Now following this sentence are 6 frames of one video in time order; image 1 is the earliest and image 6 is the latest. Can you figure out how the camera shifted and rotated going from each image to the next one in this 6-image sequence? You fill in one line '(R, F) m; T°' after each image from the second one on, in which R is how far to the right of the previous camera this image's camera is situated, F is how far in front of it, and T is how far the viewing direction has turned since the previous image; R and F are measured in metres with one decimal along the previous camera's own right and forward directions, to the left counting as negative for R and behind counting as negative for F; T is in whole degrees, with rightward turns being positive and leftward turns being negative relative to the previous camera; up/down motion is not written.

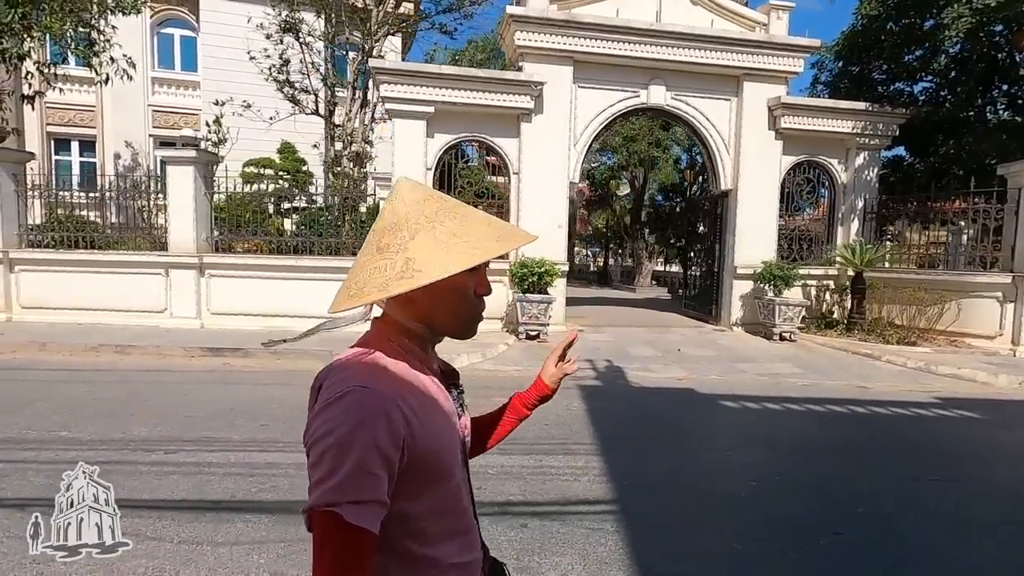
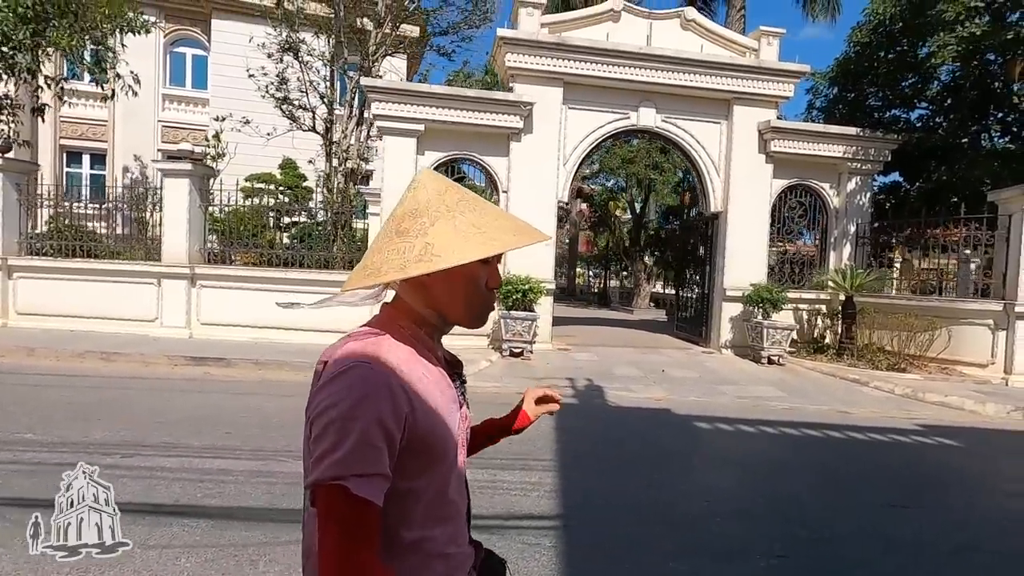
(+0.4, 0.0) m; -1°
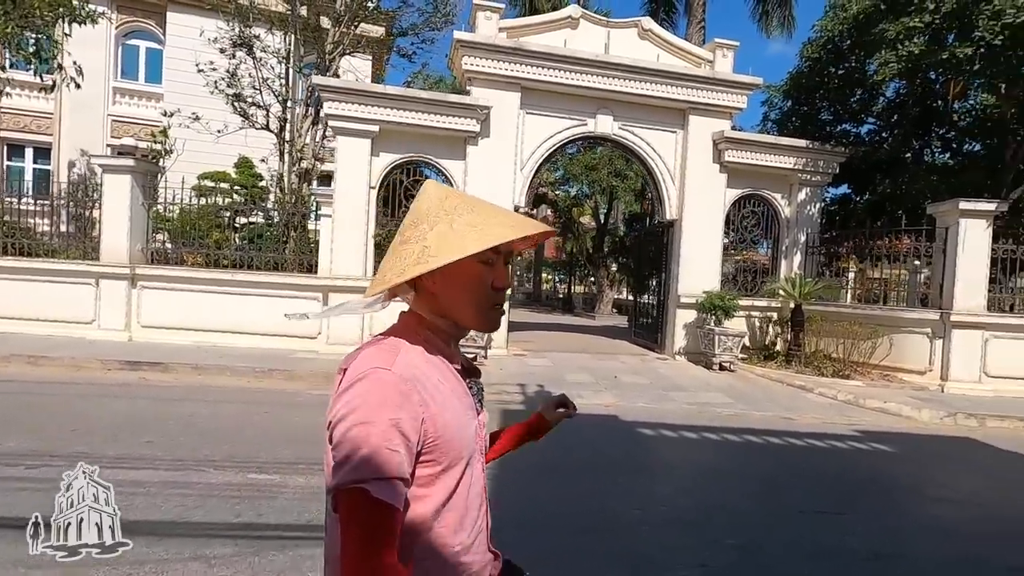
(+0.3, +0.1) m; +3°
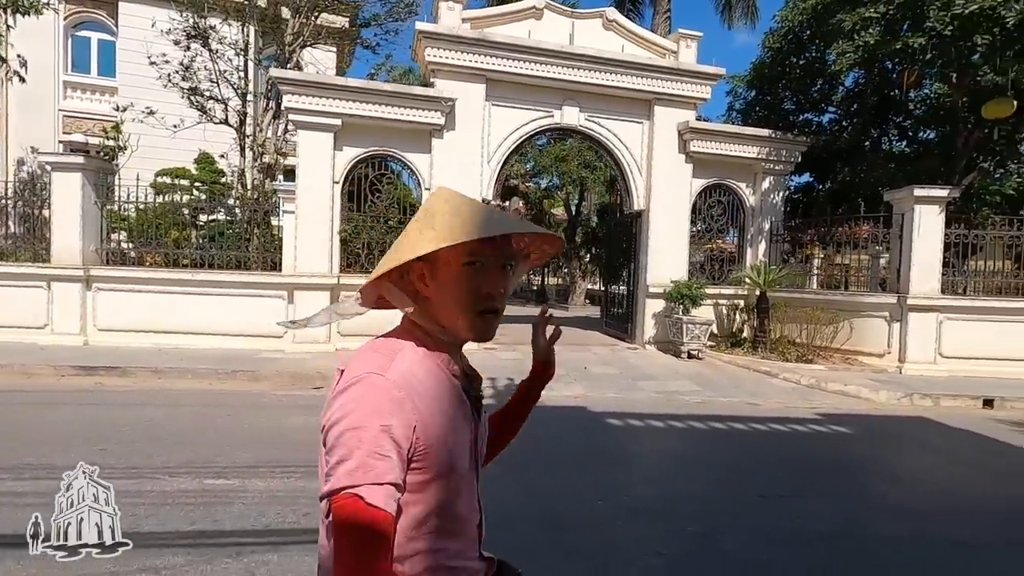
(+0.1, 0.0) m; +2°
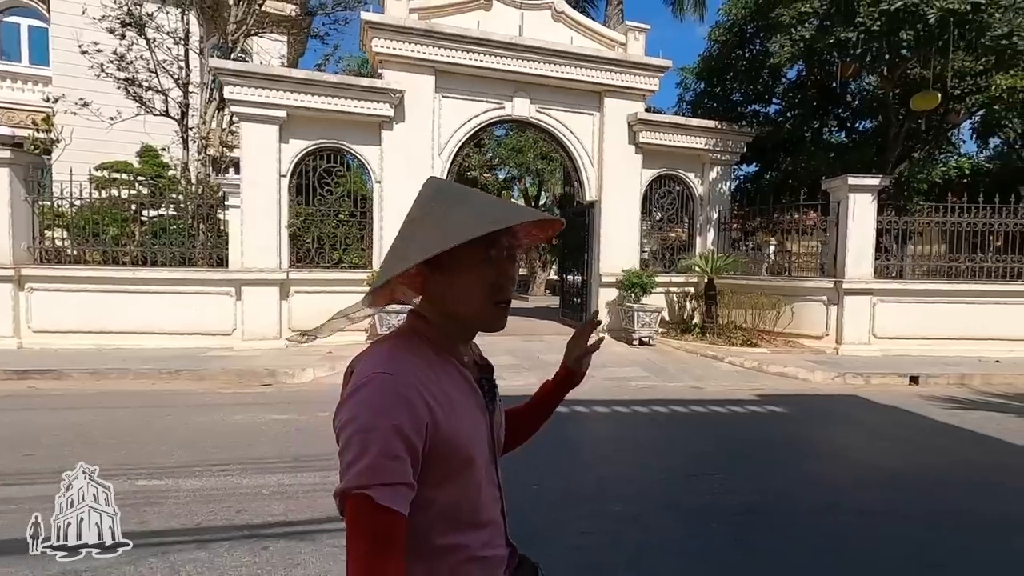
(+0.3, -0.1) m; +3°
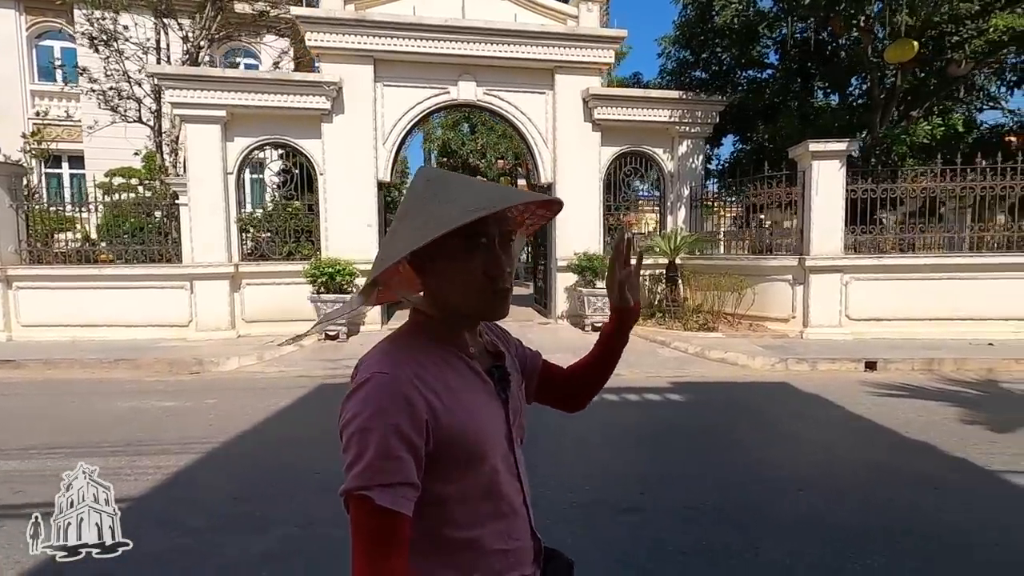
(+2.2, +0.3) m; -7°
